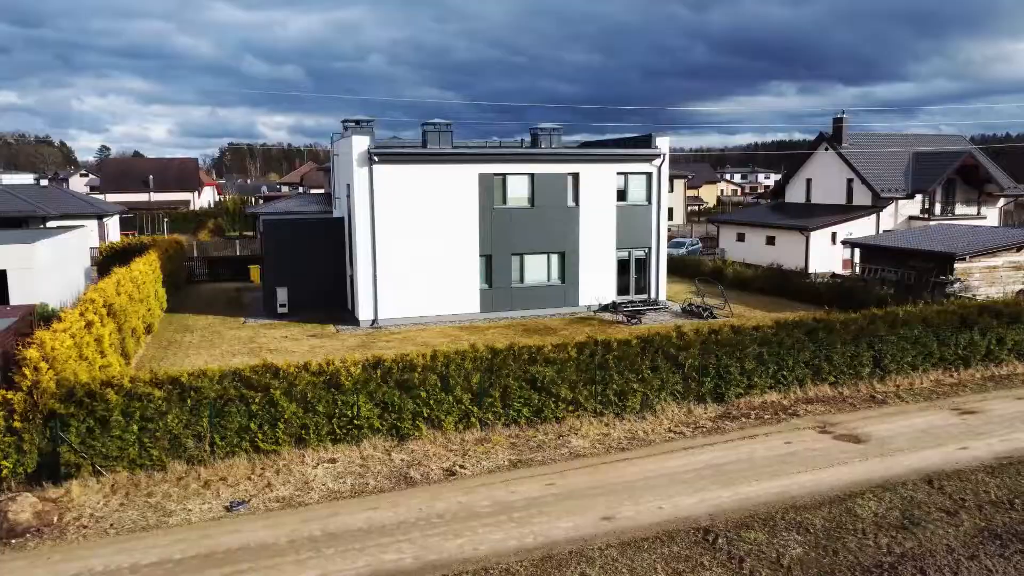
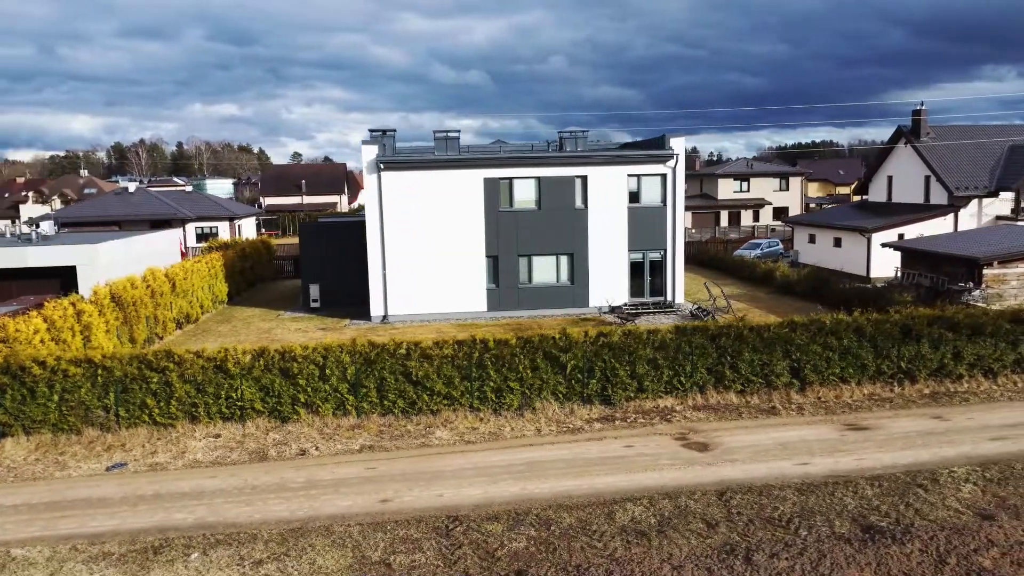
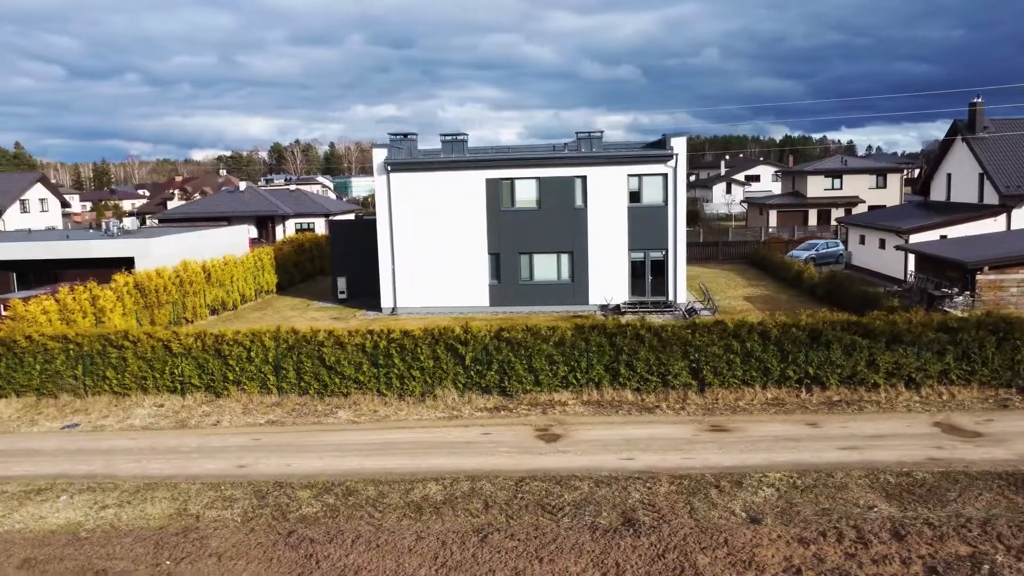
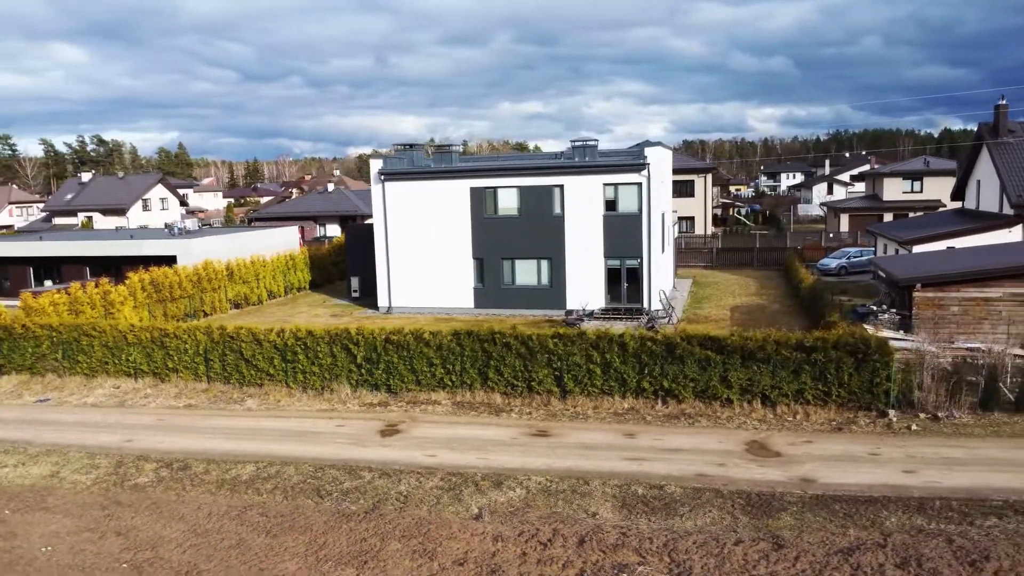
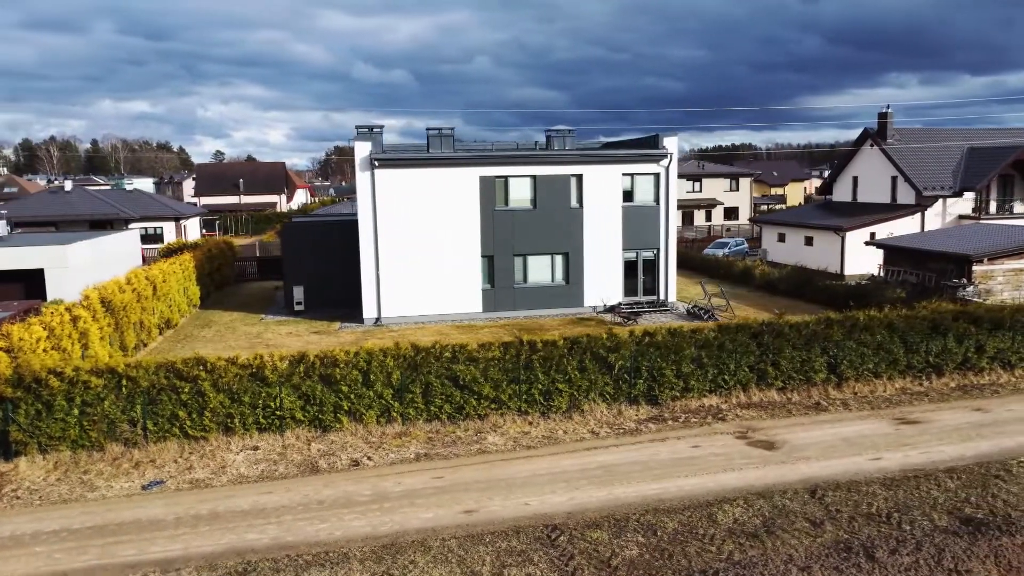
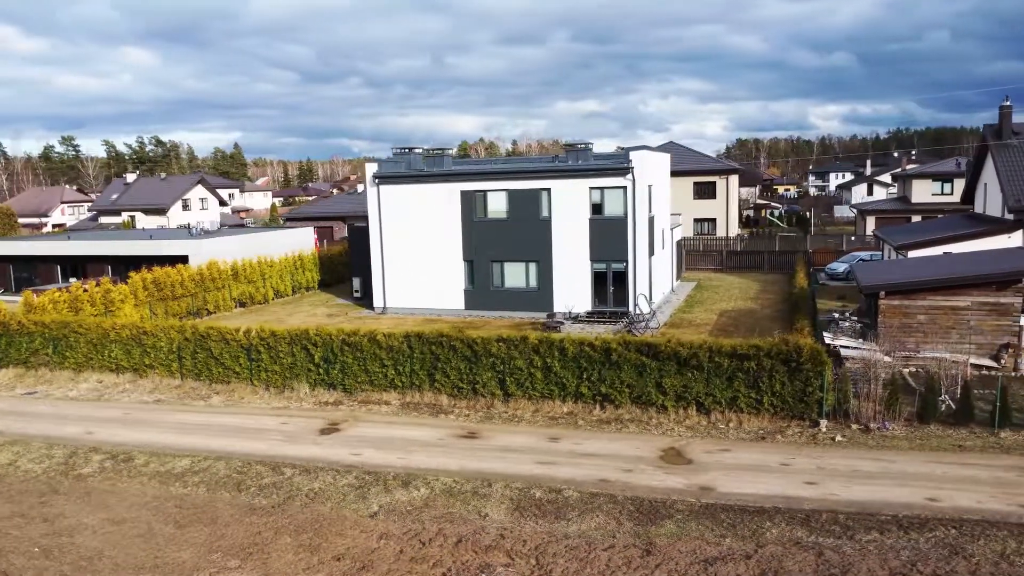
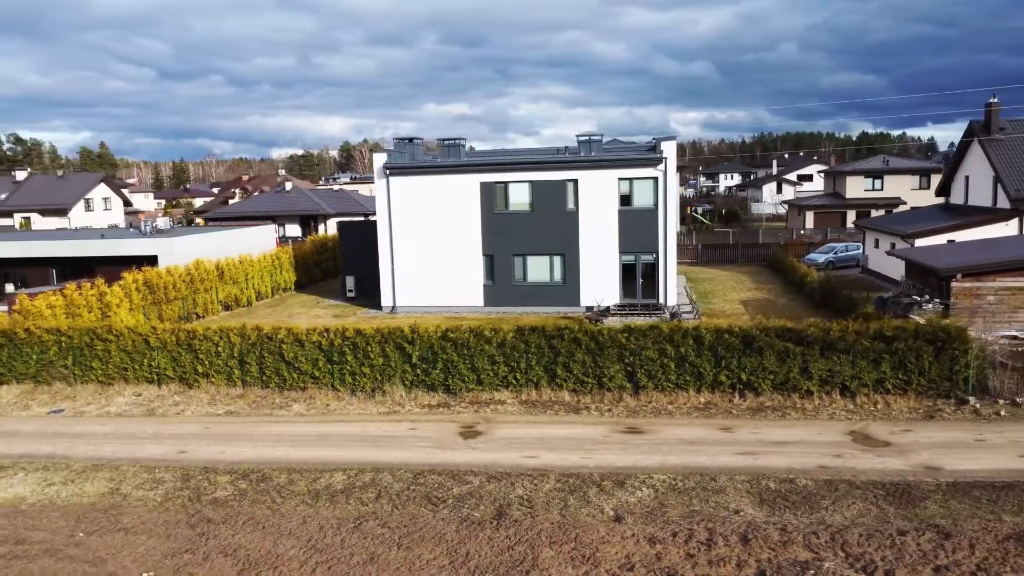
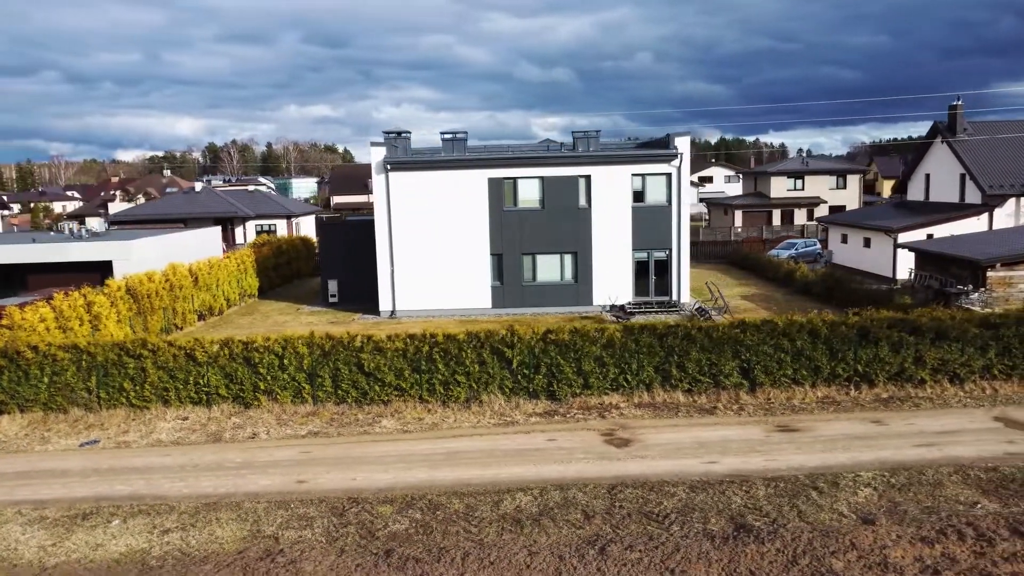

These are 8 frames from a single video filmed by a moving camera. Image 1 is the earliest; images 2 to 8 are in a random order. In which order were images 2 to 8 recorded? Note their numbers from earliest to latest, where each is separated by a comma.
5, 2, 8, 3, 7, 4, 6
